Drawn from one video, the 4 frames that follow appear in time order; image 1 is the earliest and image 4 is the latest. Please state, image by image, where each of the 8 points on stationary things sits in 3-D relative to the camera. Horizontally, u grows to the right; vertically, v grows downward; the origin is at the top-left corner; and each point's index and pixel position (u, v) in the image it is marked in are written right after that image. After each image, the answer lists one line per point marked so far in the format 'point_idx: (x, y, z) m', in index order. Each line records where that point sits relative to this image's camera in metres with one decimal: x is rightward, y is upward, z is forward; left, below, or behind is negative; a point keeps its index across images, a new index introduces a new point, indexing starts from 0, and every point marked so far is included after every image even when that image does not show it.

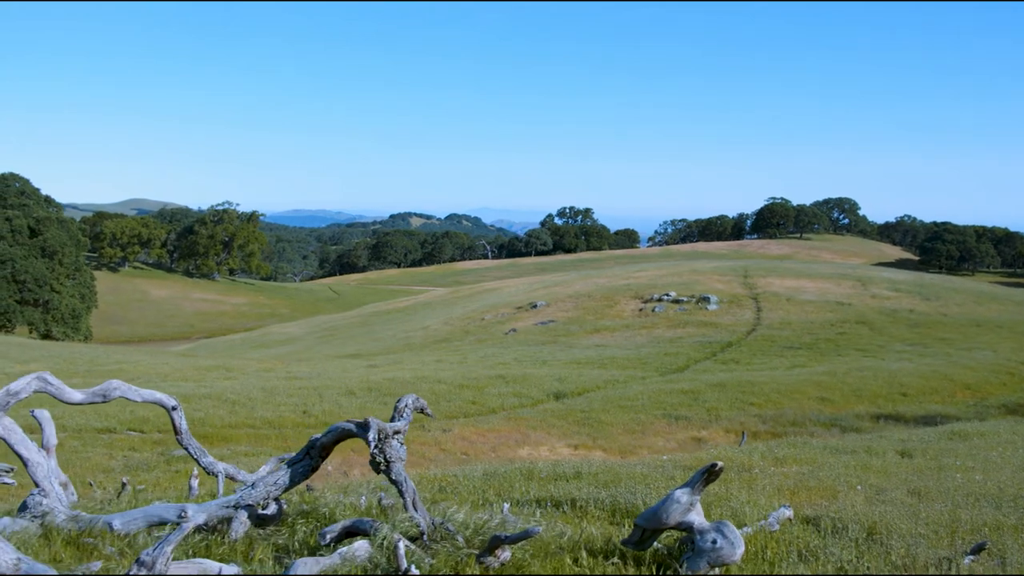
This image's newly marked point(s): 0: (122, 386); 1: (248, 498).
0: (-5.1, -1.3, +9.5) m
1: (-2.6, -2.1, +7.3) m
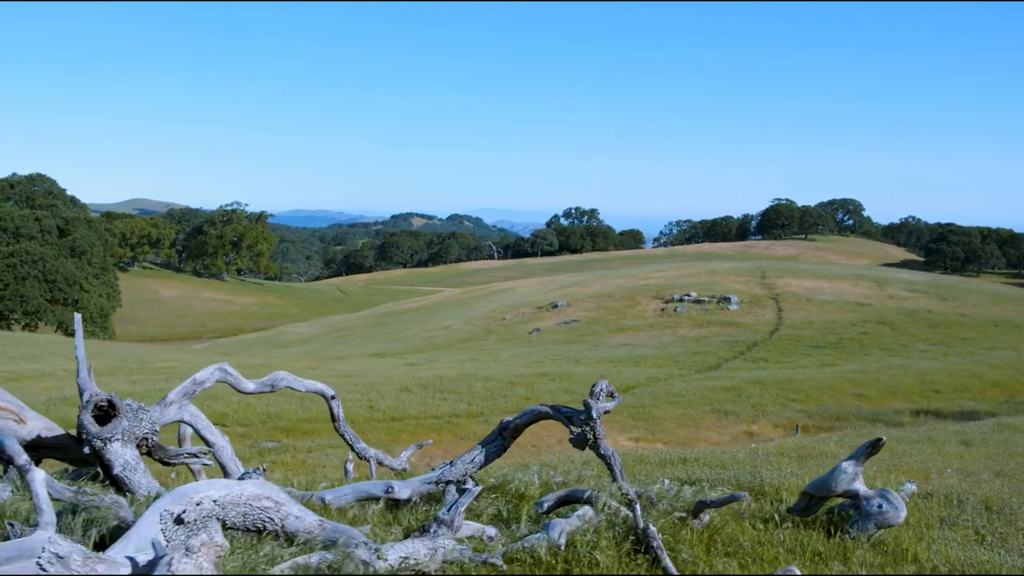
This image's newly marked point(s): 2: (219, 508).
0: (-3.2, -1.3, +10.5) m
1: (-0.7, -2.1, +8.3) m
2: (-2.3, -1.8, +5.9) m
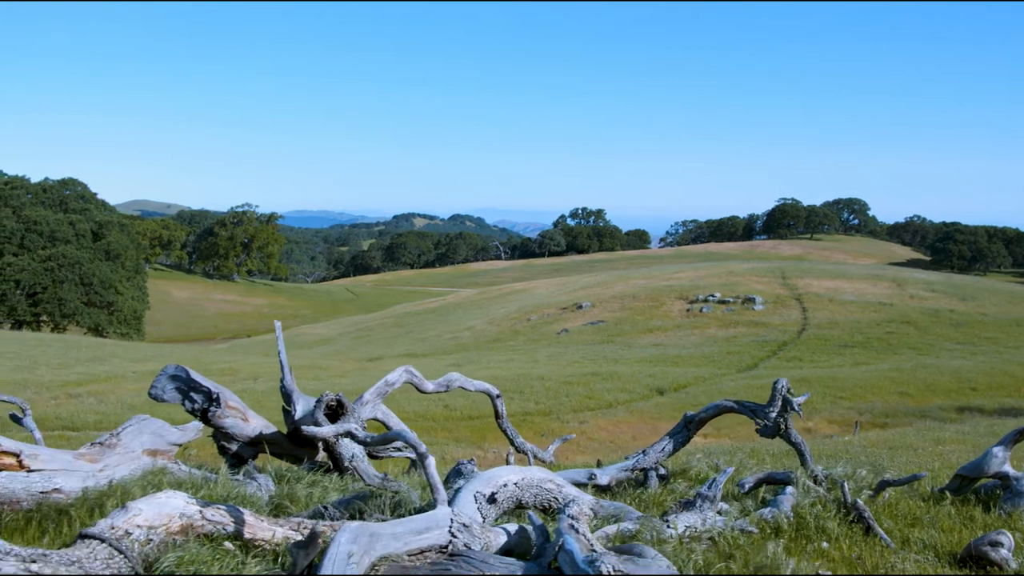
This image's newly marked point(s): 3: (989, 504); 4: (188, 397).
0: (-0.8, -1.4, +11.7) m
1: (+1.7, -2.2, +9.5) m
2: (+0.1, -1.9, +7.1) m
3: (+5.7, -2.6, +8.8) m
4: (-4.4, -1.5, +10.2) m
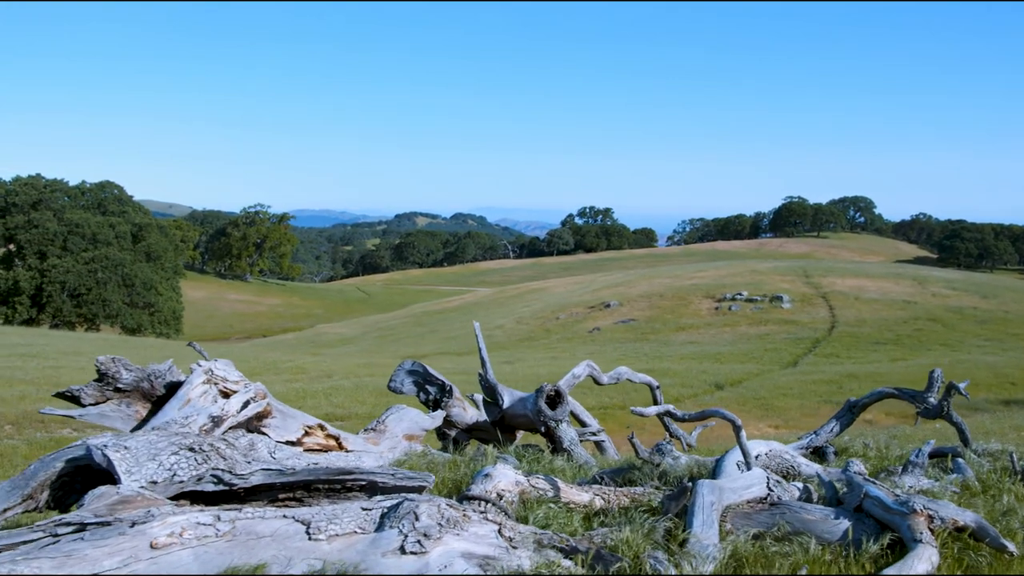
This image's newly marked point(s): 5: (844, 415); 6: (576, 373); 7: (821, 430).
0: (+2.2, -1.5, +13.4) m
1: (+4.7, -2.3, +11.2) m
2: (+3.1, -2.1, +8.9) m
3: (+8.7, -2.7, +10.5) m
4: (-1.5, -1.6, +11.9) m
5: (+5.2, -2.0, +11.4) m
6: (+1.1, -1.5, +13.0) m
7: (+4.8, -2.2, +11.4) m
